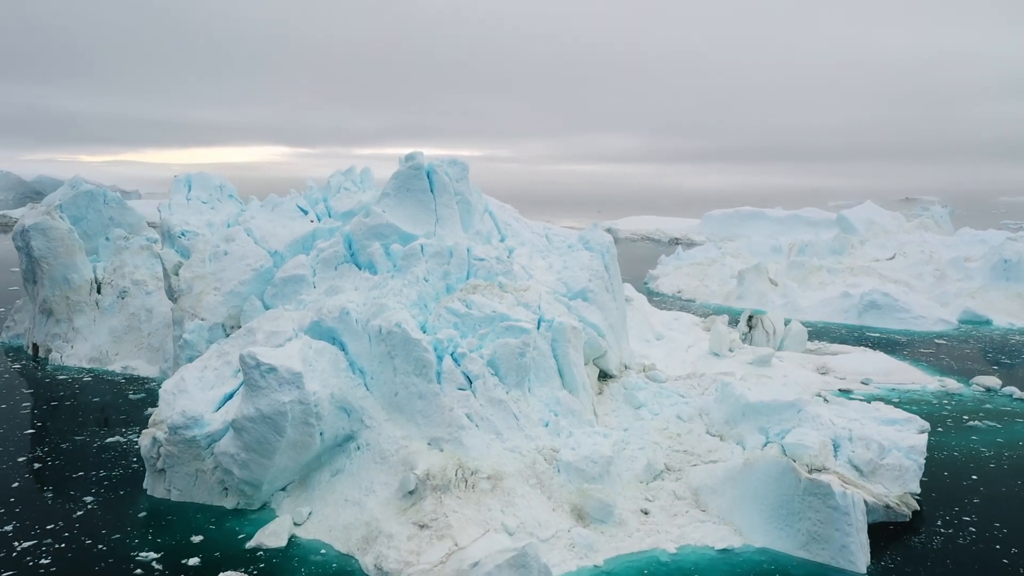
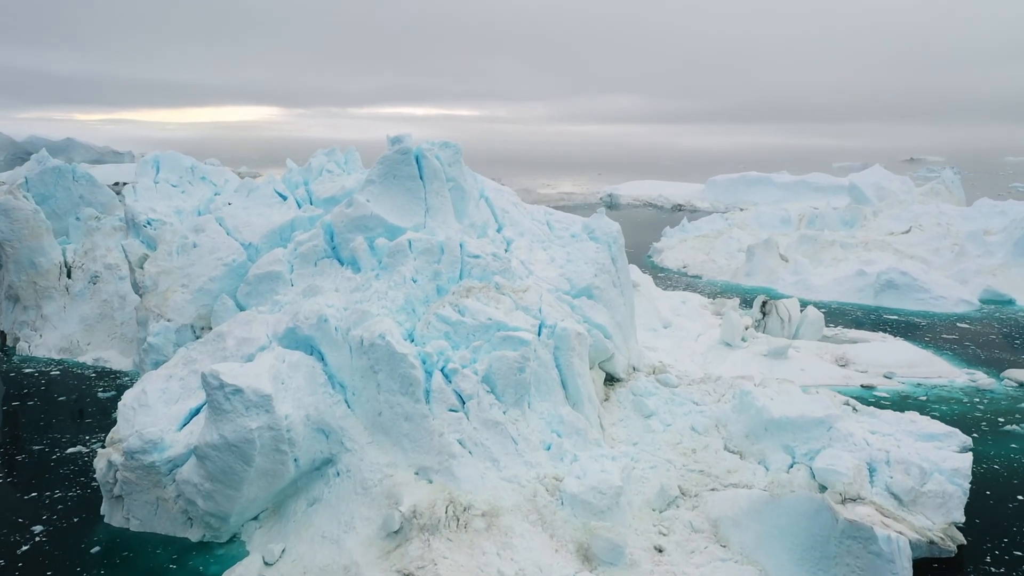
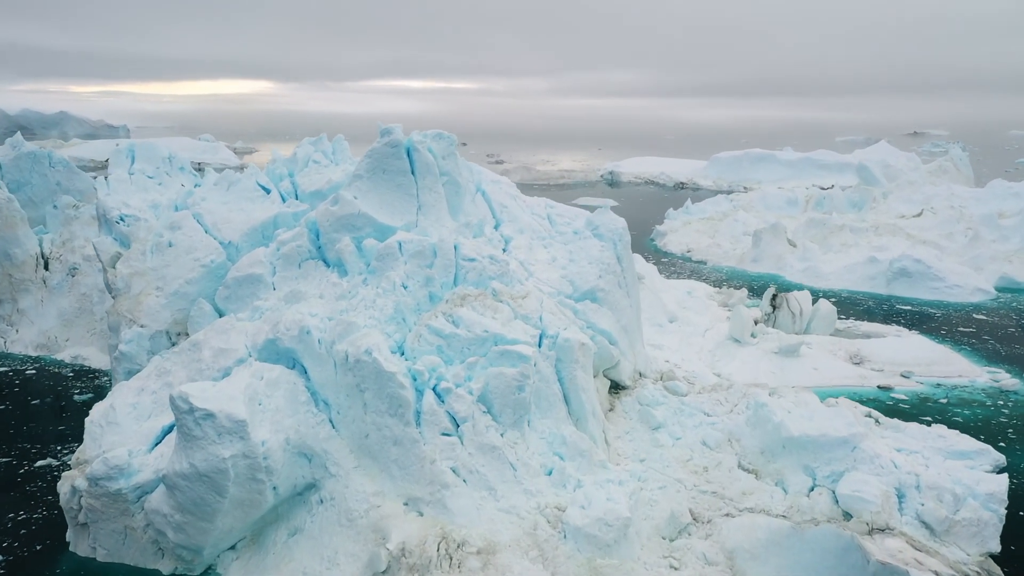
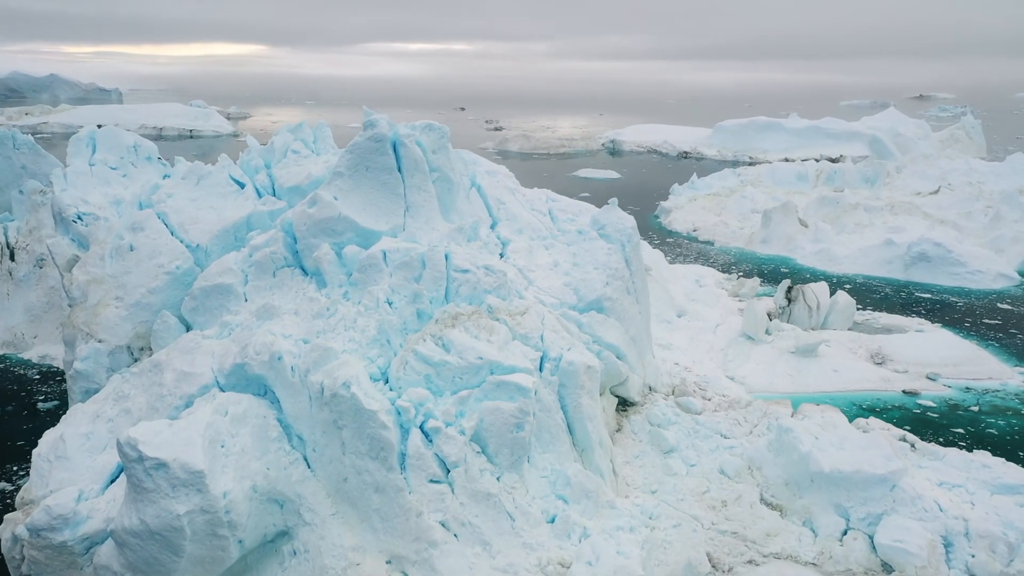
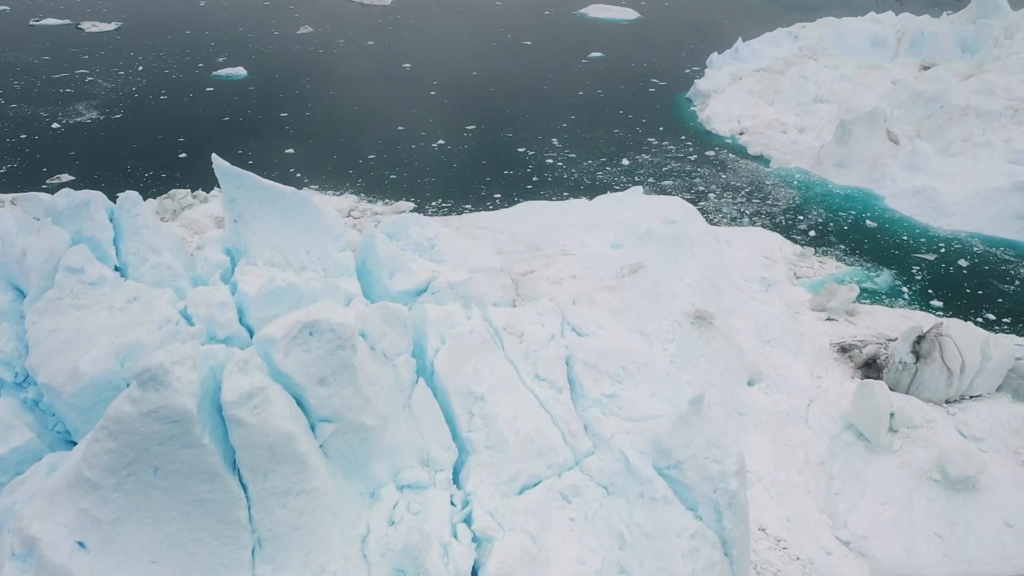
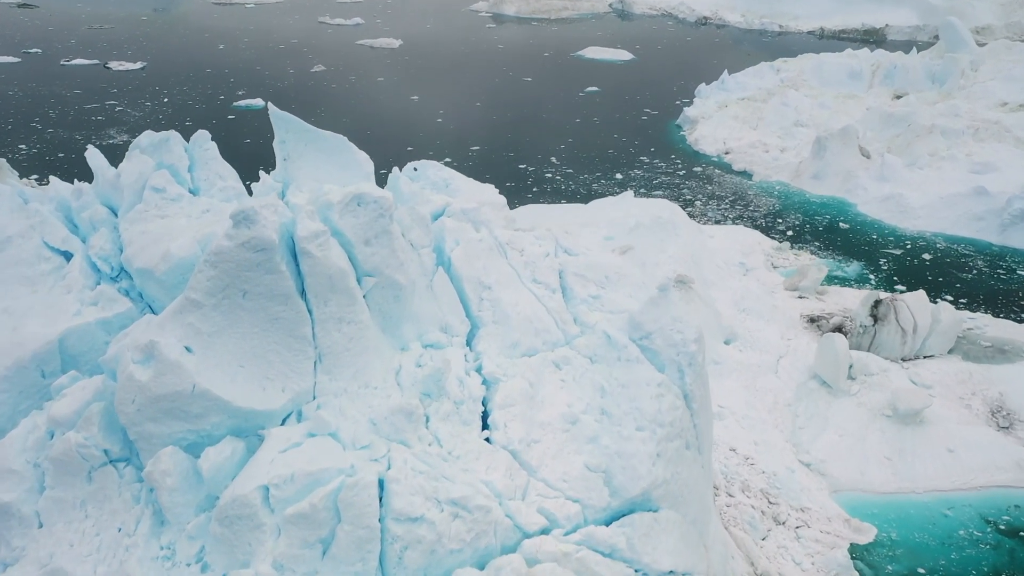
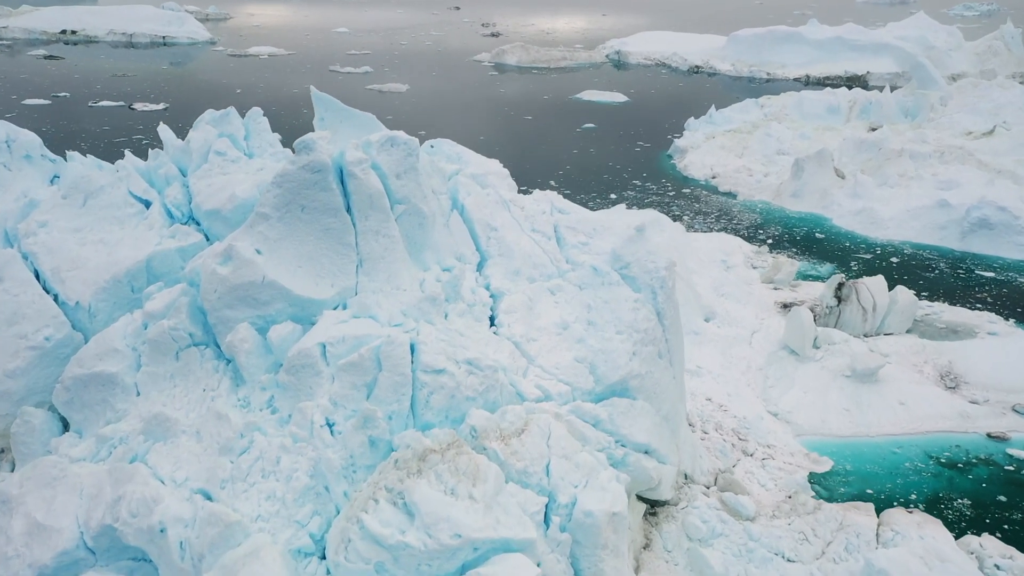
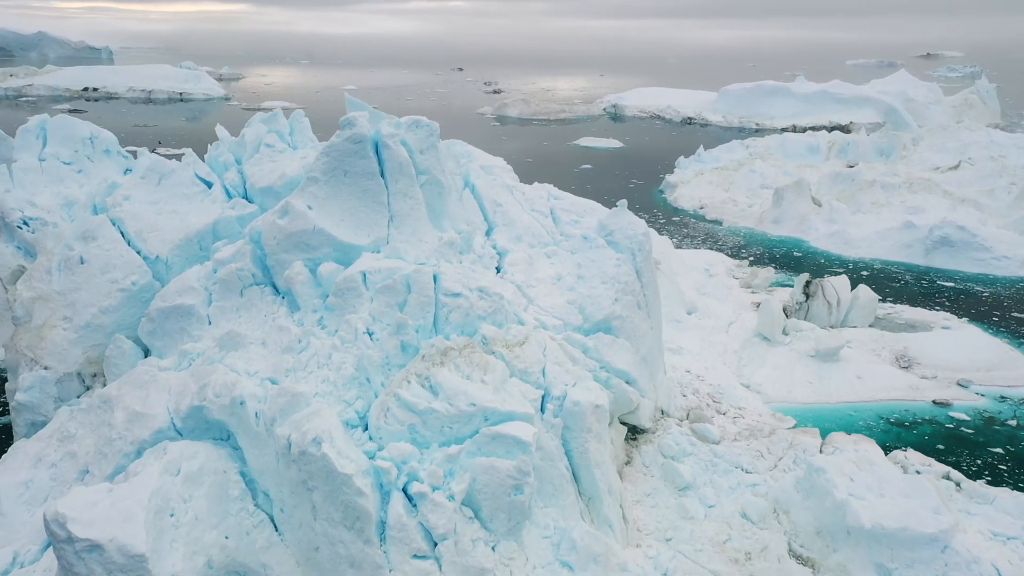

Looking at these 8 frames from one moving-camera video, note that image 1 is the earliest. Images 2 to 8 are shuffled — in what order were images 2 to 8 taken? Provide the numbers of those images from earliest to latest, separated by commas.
2, 3, 4, 8, 7, 6, 5
